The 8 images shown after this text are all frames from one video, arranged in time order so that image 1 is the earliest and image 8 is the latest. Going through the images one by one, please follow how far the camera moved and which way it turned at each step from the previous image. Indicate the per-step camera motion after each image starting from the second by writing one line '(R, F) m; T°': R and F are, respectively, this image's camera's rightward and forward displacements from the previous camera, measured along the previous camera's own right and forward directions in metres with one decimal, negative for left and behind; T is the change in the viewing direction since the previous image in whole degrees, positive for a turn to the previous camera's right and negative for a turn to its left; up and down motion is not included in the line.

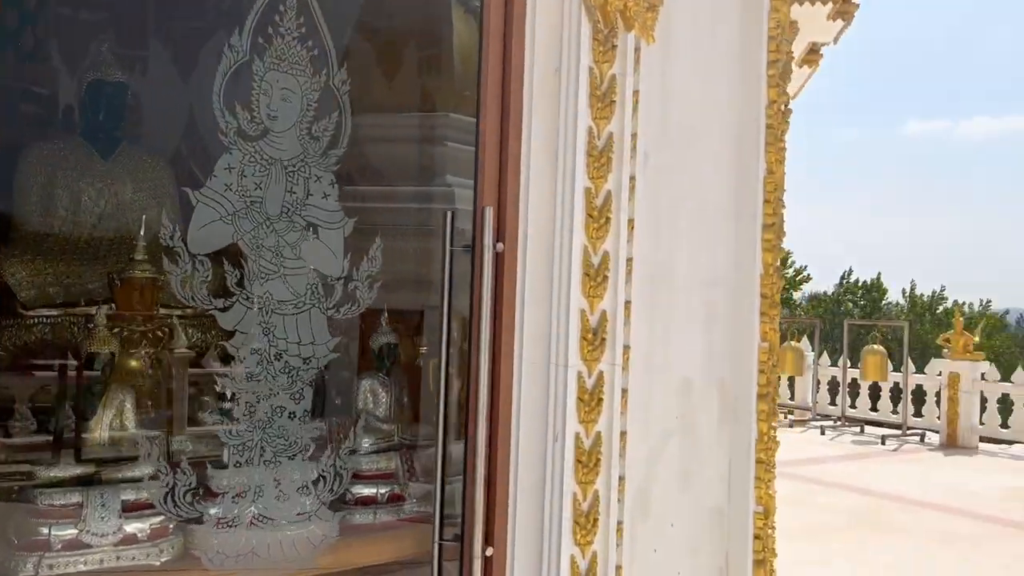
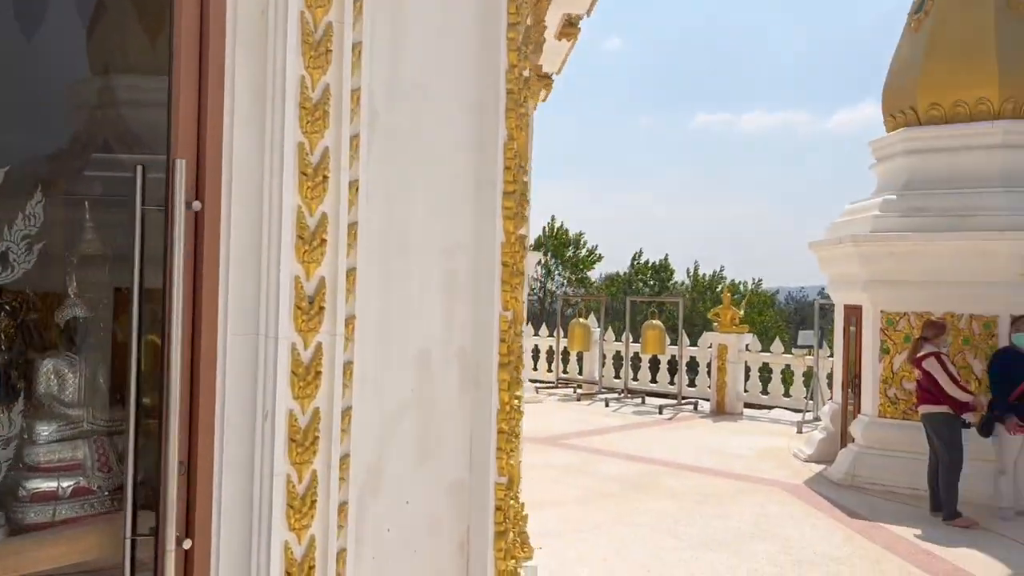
(+0.2, +0.1) m; +13°
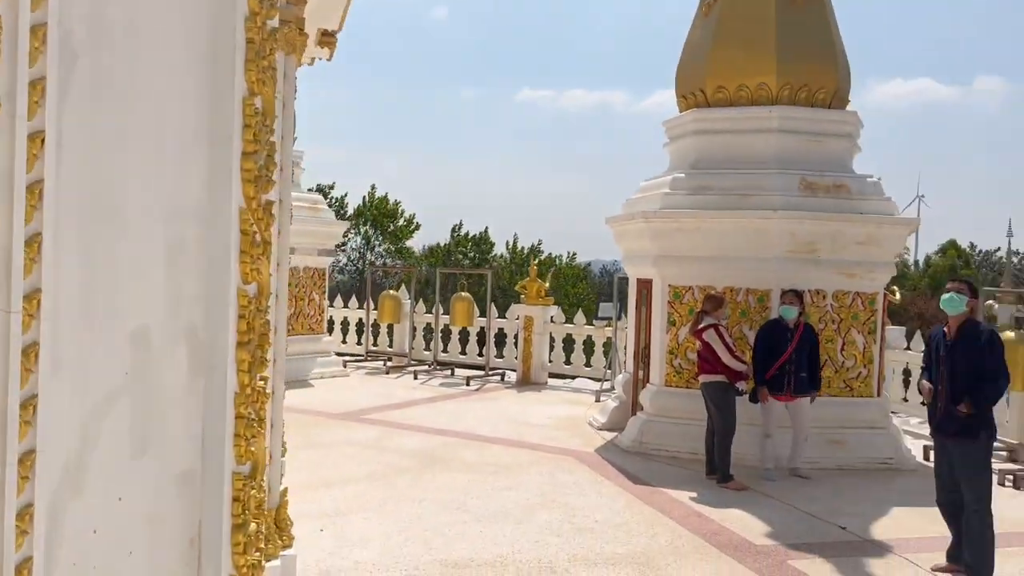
(+0.2, +0.1) m; +12°
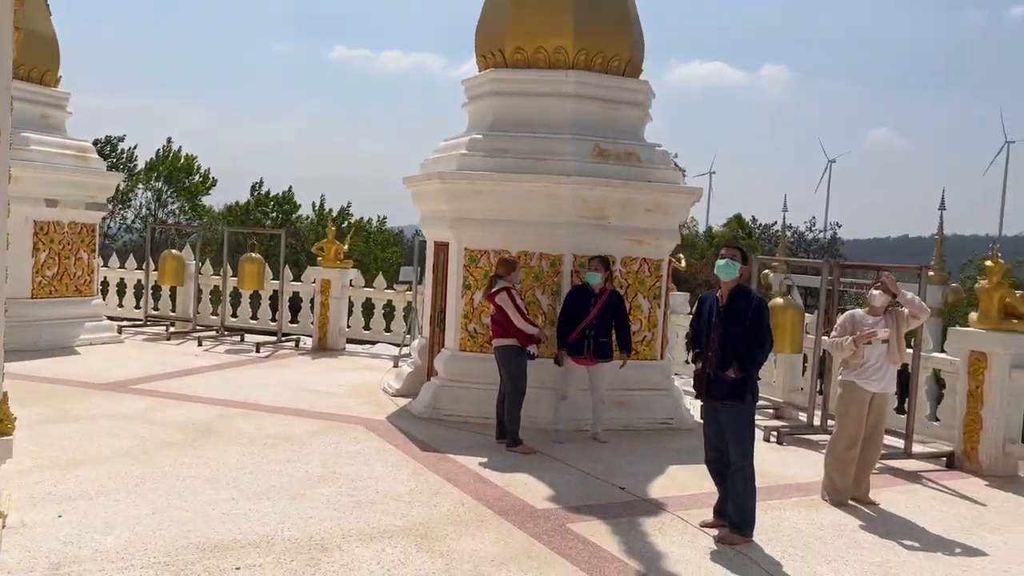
(+0.2, +0.2) m; +12°
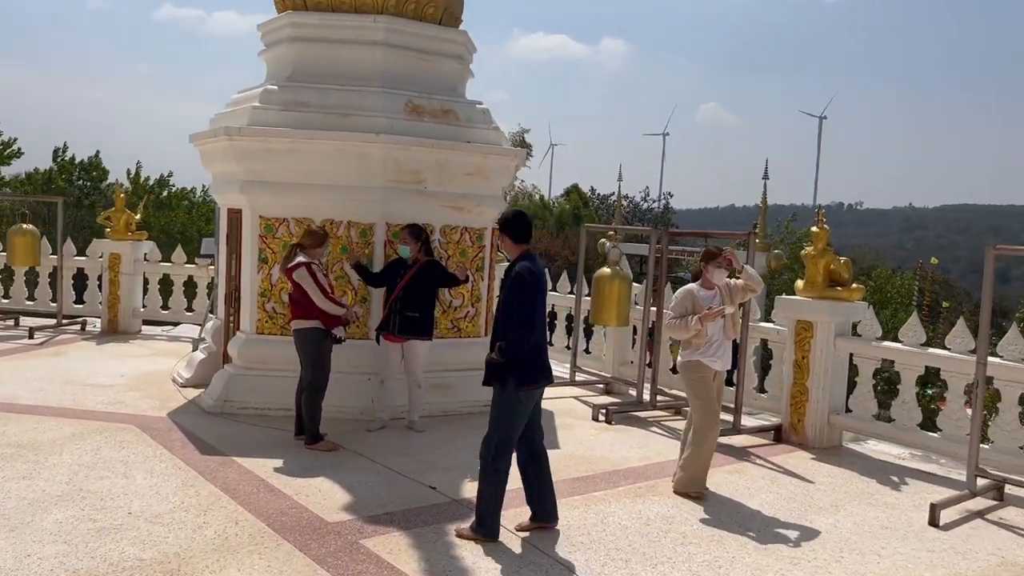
(+0.3, +0.7) m; +10°
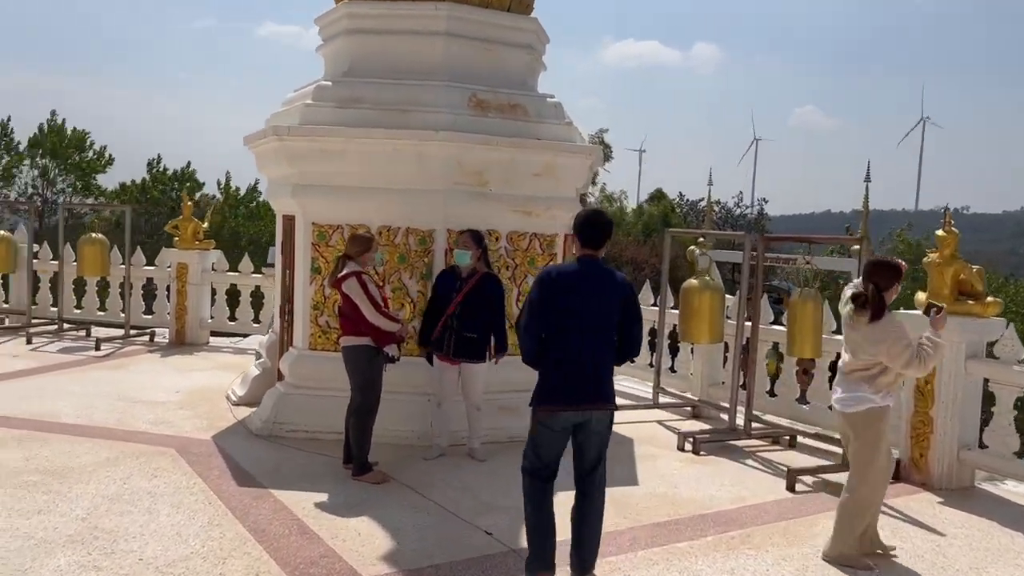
(+0.1, +0.7) m; -6°
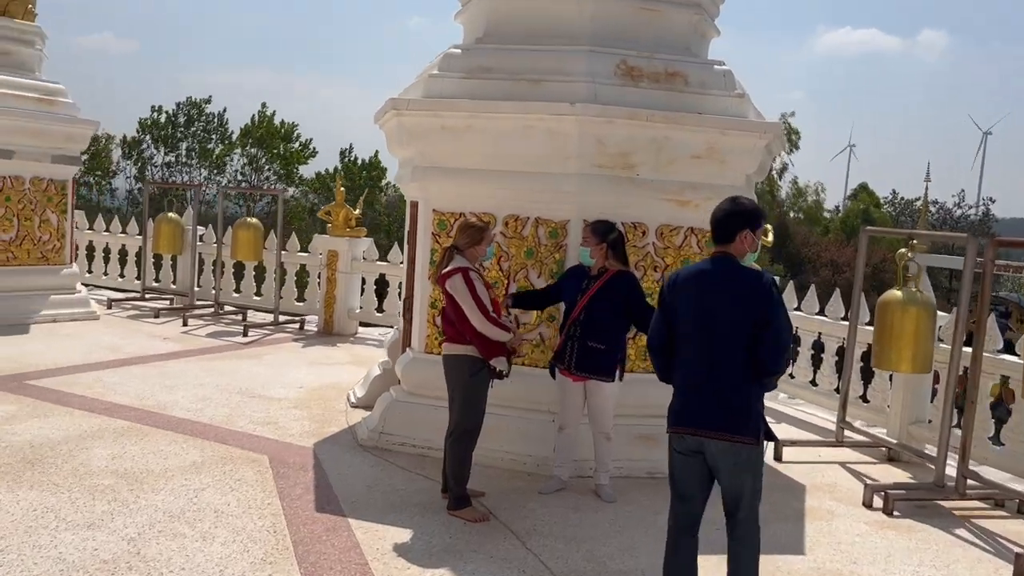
(+0.3, +1.0) m; -13°
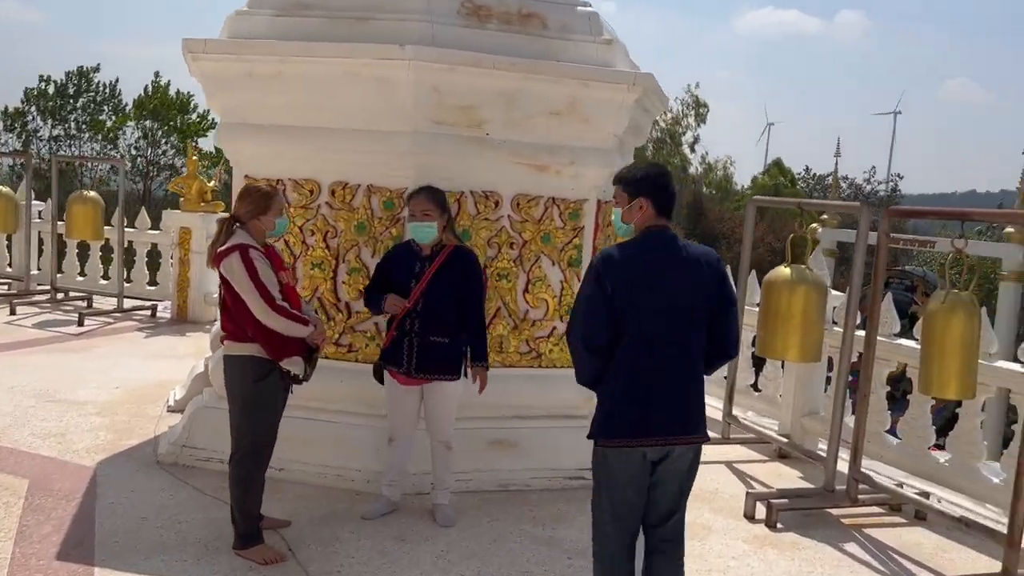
(+0.5, +0.8) m; +5°
